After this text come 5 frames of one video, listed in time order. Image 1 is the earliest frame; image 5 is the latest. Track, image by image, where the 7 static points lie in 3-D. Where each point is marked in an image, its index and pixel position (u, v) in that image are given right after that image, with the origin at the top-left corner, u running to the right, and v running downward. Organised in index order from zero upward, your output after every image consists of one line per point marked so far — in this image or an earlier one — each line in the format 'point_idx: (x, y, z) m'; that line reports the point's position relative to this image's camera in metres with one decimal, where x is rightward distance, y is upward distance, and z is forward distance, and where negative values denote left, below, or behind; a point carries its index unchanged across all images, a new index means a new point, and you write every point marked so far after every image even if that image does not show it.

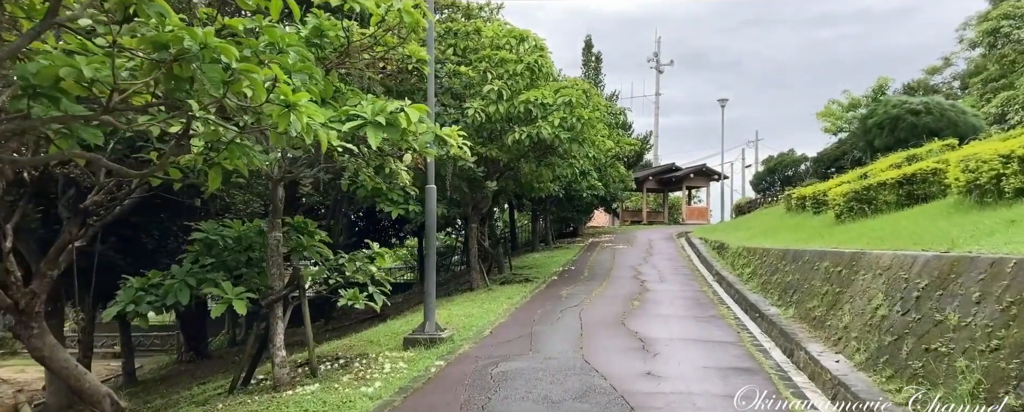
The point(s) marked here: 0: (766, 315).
0: (+3.1, -1.3, +9.0) m
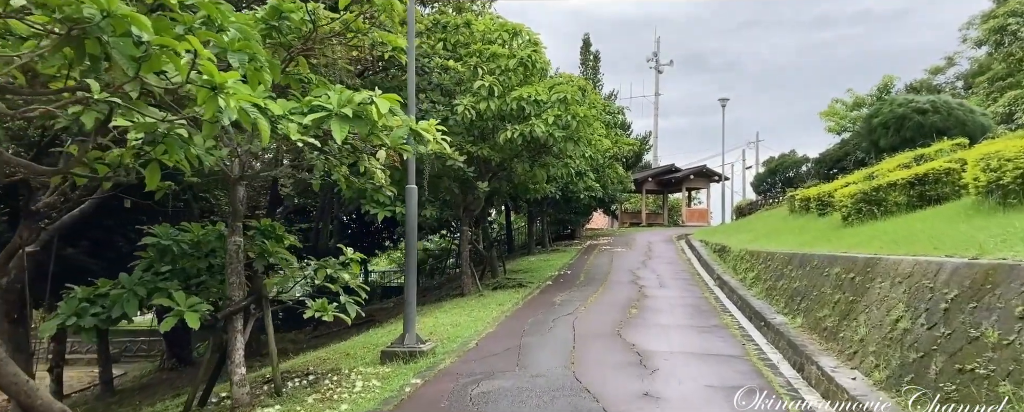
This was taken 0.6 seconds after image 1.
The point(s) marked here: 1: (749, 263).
0: (+3.0, -1.3, +8.5) m
1: (+4.2, -1.0, +13.1) m
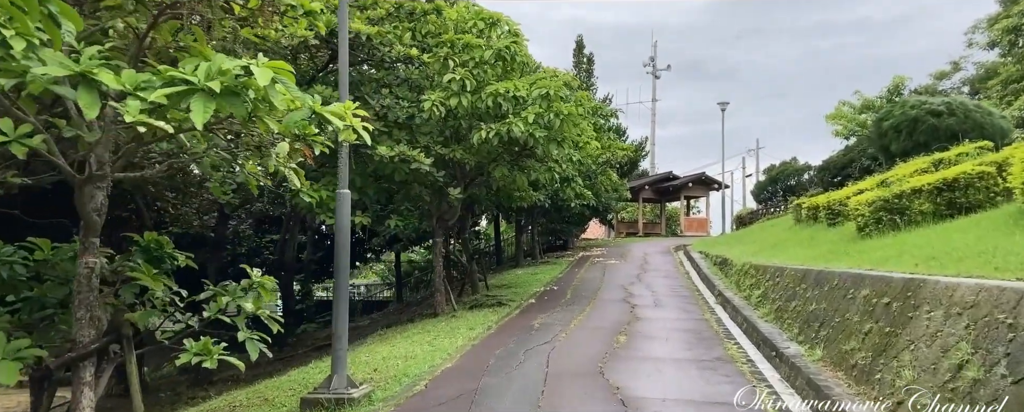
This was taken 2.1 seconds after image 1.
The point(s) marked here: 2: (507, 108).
0: (+2.6, -1.4, +7.1) m
1: (+3.9, -1.2, +11.8) m
2: (-0.1, +1.4, +10.7) m
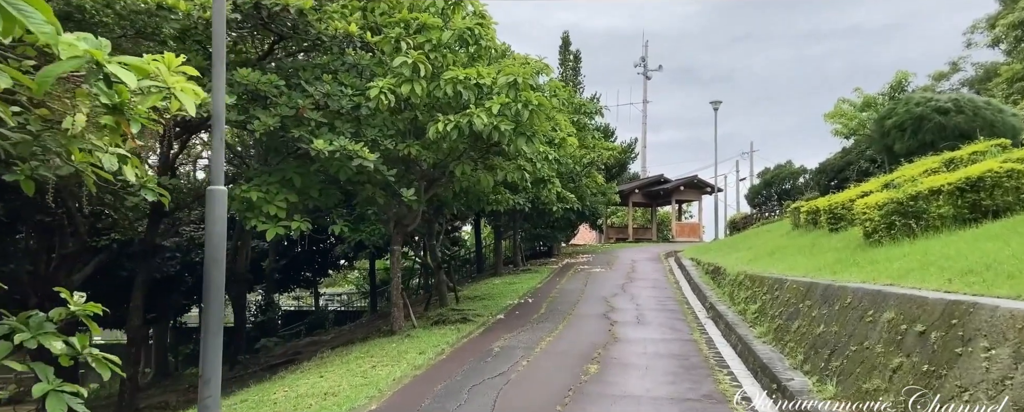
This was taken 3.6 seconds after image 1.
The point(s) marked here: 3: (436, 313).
0: (+2.2, -1.5, +5.8) m
1: (+3.4, -1.2, +10.5) m
2: (-0.6, +1.4, +9.4) m
3: (-1.2, -1.7, +12.0) m
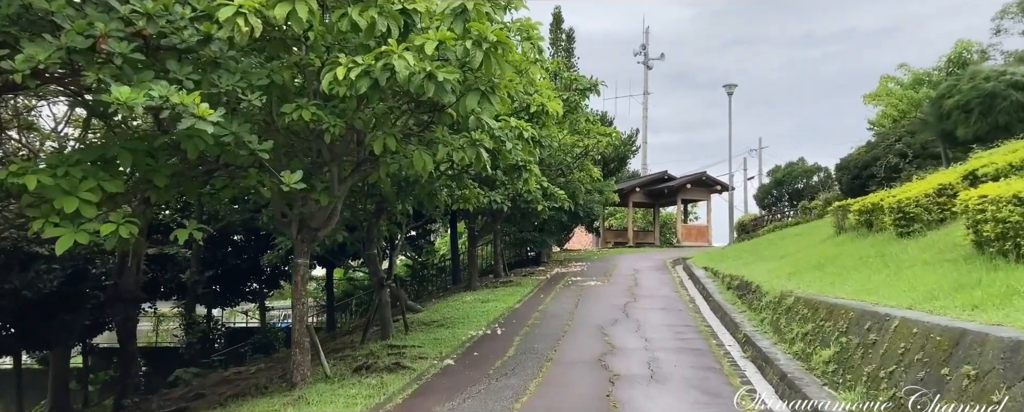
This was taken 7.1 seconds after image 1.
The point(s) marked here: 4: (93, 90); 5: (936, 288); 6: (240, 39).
0: (+1.7, -1.4, +2.4) m
1: (+2.9, -1.2, +7.2) m
2: (-1.0, +1.4, +6.0) m
3: (-1.7, -1.7, +8.7) m
4: (-3.1, +0.9, +5.4) m
5: (+3.6, -0.7, +6.4) m
6: (-2.0, +1.2, +5.5) m
